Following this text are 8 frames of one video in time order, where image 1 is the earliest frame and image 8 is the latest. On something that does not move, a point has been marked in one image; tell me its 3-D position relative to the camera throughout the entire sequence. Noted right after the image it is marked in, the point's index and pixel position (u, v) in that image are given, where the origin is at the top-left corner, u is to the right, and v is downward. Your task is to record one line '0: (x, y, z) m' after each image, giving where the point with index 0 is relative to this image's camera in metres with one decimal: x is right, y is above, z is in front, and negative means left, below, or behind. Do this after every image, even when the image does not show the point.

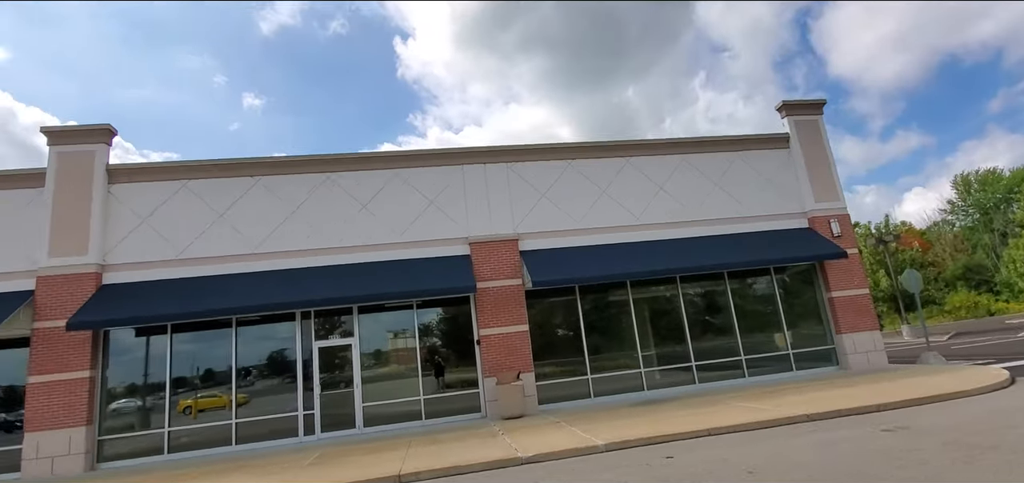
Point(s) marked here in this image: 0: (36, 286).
0: (-11.6, -1.1, +12.1) m
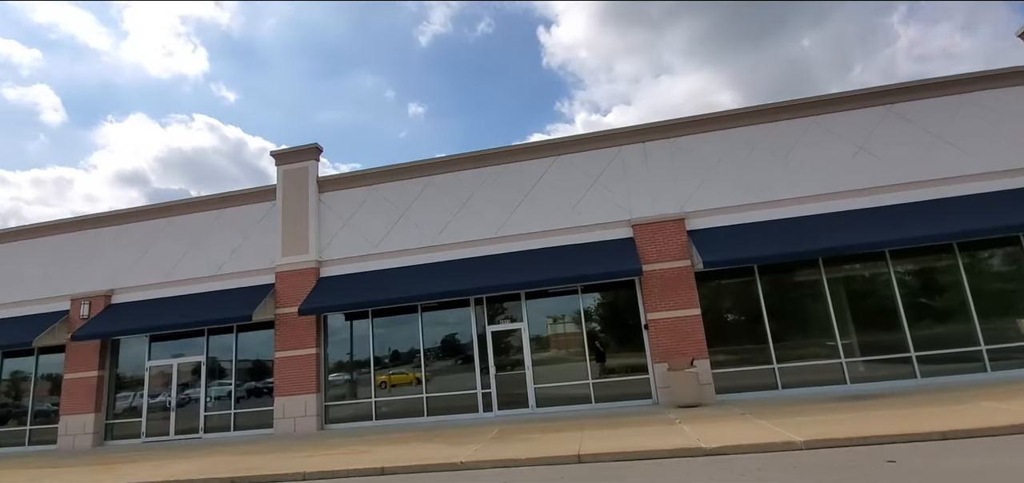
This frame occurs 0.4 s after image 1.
0: (-7.1, -1.2, +14.9) m
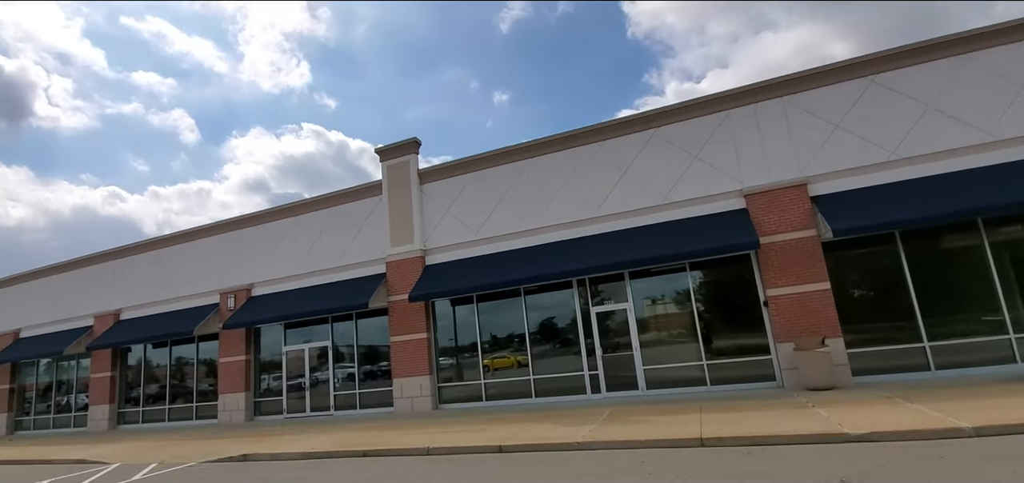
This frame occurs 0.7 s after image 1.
0: (-4.0, -0.9, +15.9) m
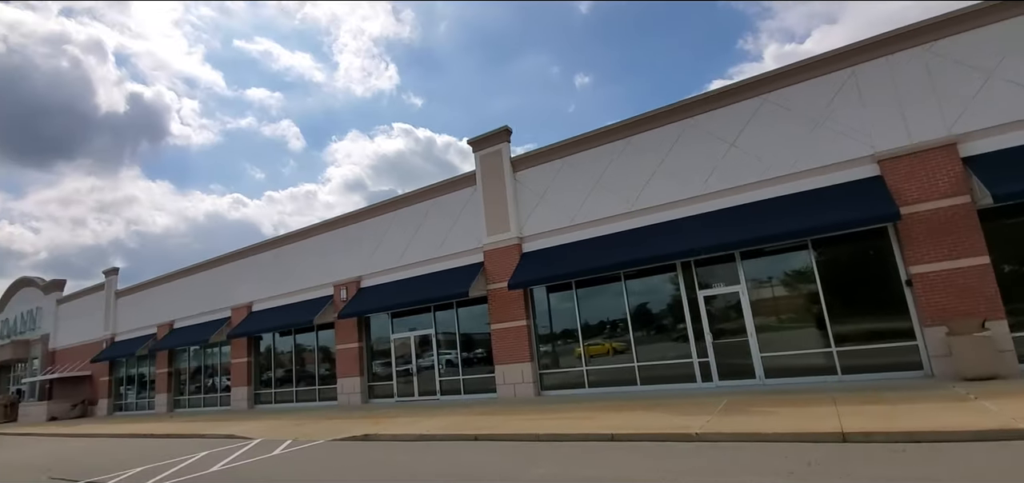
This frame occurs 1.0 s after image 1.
0: (-0.9, -0.5, +16.1) m
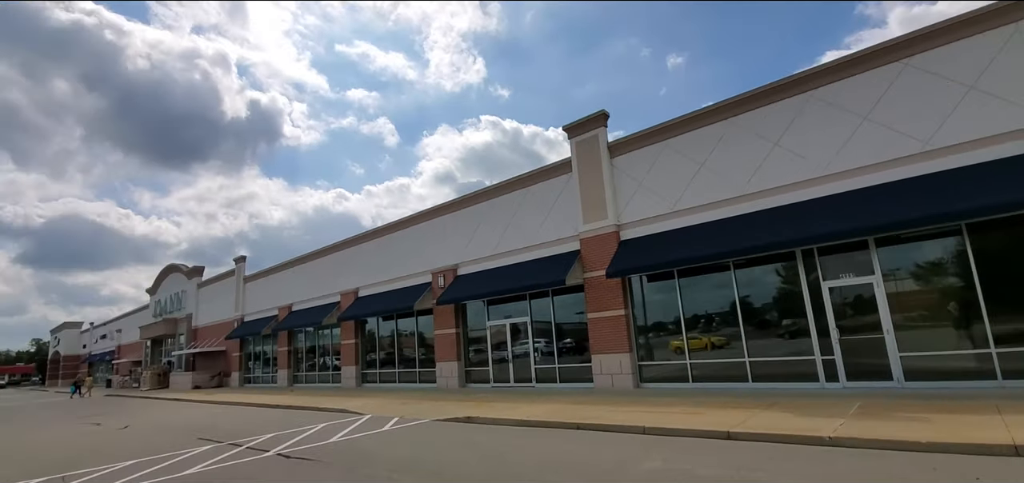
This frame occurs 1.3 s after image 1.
0: (+2.2, -0.2, +15.9) m
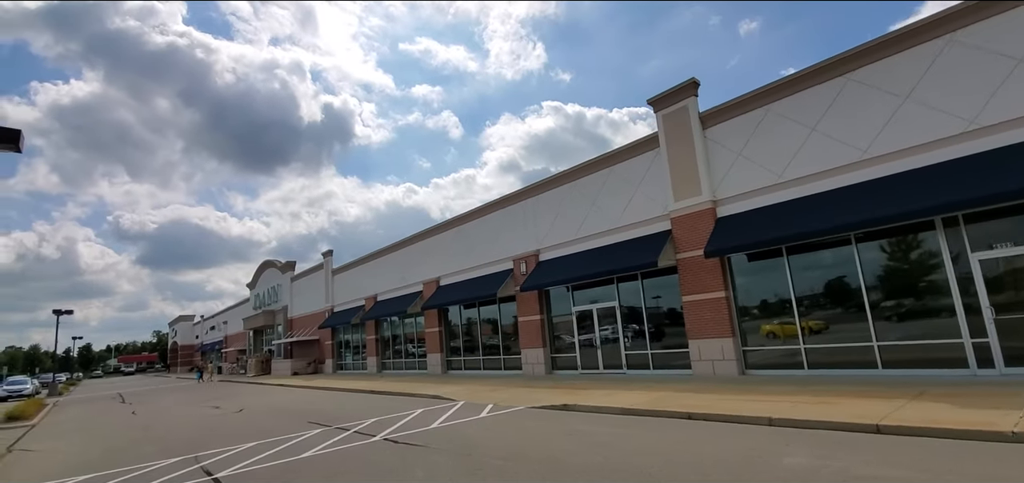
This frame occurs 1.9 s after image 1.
0: (+4.9, +0.5, +15.0) m
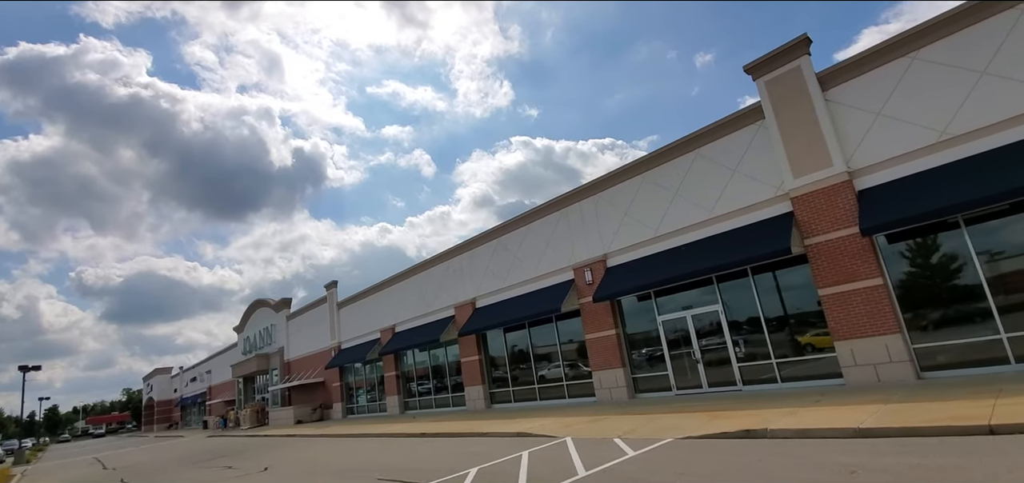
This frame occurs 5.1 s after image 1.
0: (+7.2, +0.9, +12.6) m
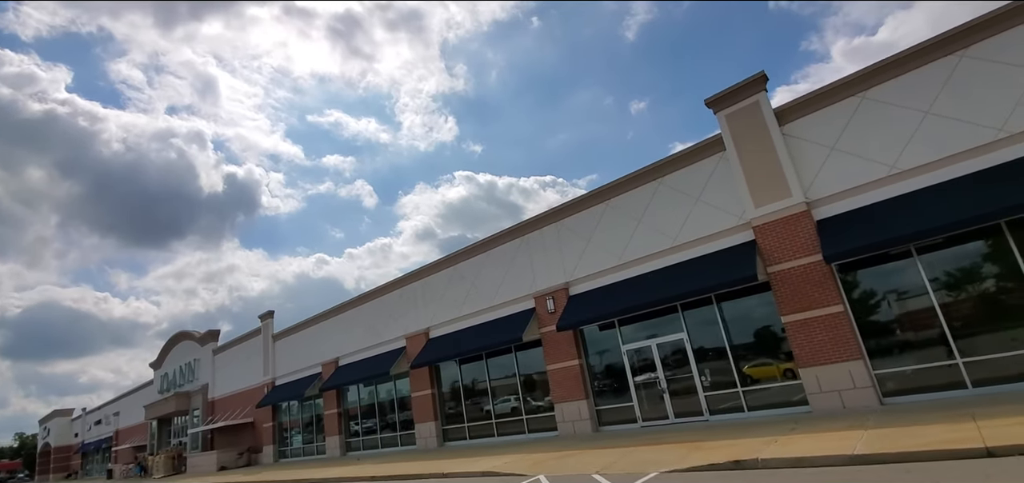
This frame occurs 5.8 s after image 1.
0: (+6.4, +0.2, +12.9) m
